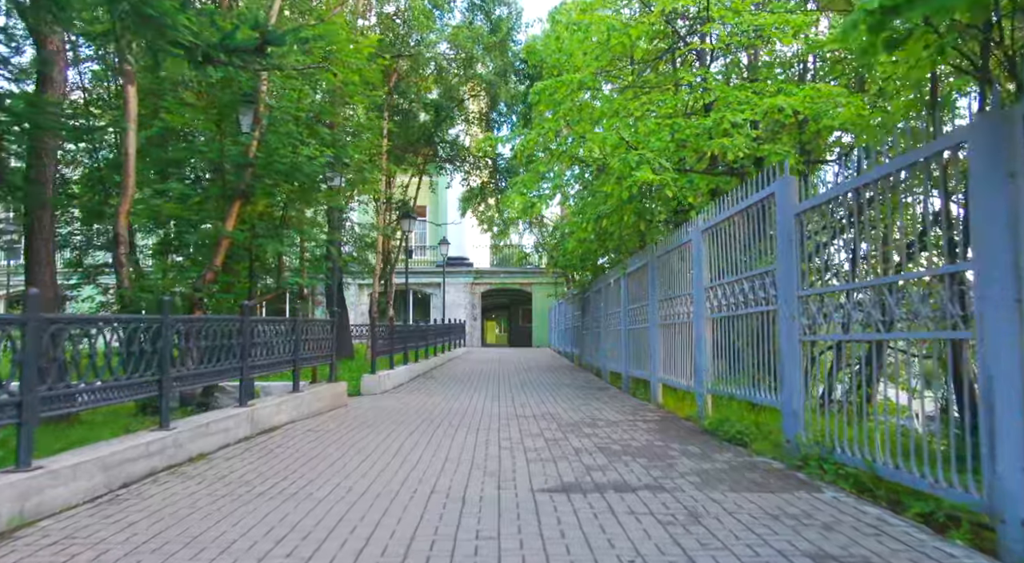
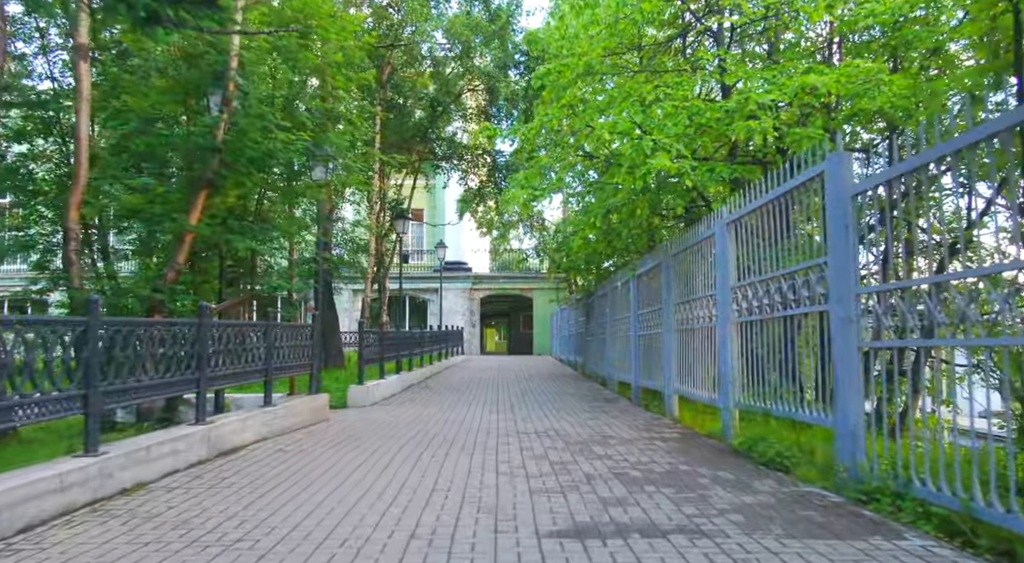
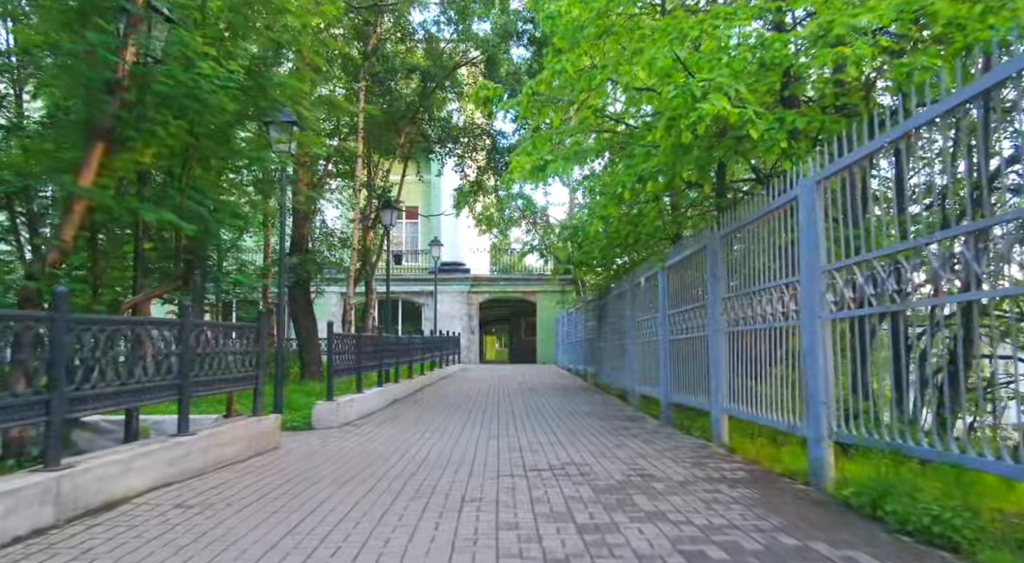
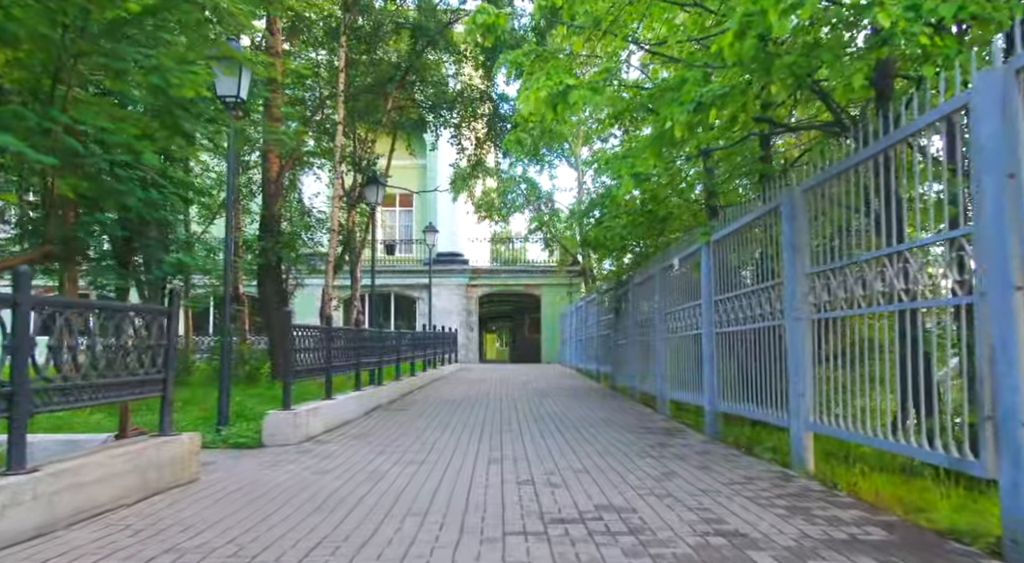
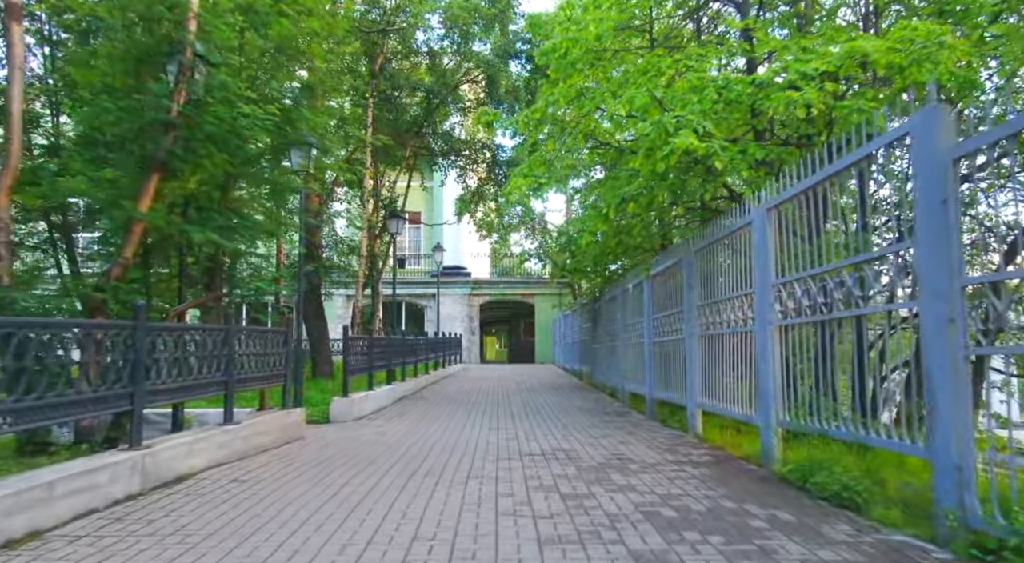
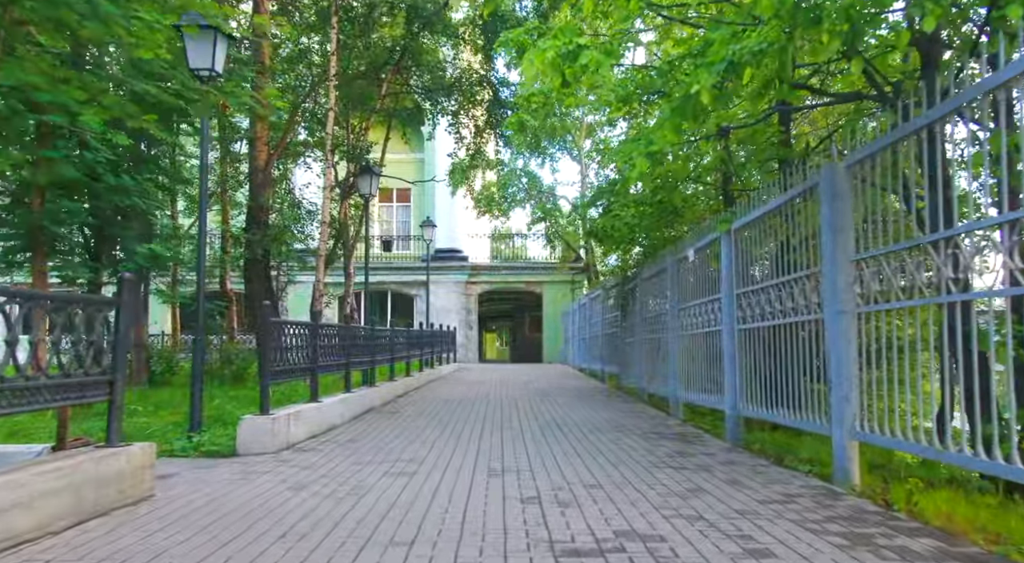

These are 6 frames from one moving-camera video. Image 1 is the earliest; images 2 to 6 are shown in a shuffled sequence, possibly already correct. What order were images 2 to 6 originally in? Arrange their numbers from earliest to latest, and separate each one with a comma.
2, 5, 3, 4, 6
